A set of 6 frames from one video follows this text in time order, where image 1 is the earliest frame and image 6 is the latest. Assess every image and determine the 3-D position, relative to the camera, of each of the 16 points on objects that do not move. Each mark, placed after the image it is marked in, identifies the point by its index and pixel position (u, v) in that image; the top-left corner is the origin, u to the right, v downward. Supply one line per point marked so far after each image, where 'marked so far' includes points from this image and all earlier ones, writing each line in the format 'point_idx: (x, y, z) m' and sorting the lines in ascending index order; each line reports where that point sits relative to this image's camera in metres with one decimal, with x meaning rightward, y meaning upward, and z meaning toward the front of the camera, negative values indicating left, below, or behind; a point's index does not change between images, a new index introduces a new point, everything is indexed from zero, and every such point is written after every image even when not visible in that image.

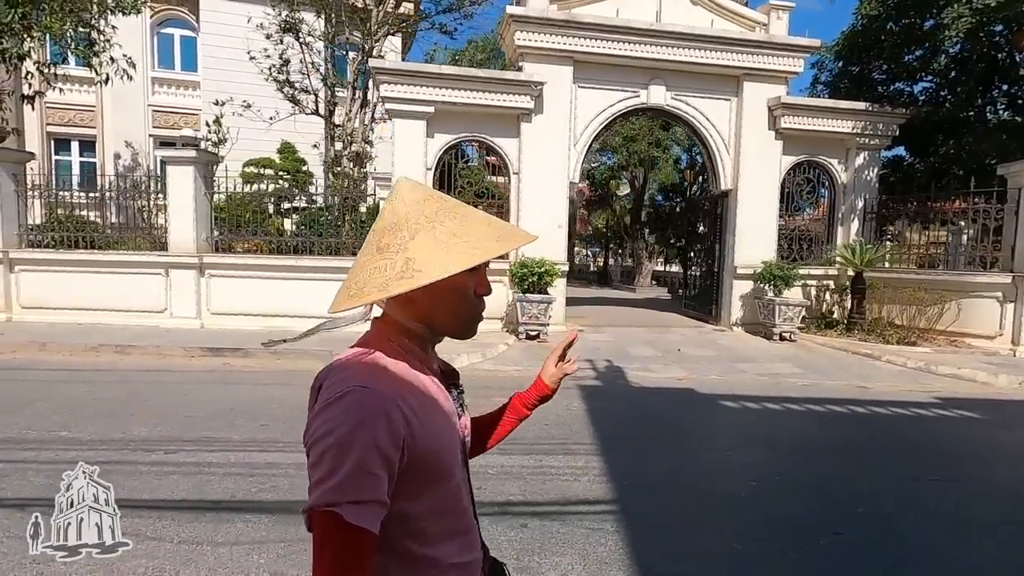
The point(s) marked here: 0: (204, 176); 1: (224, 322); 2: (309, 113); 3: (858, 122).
0: (-5.6, +2.1, +9.8) m
1: (-5.2, -0.6, +9.7) m
2: (-4.2, +3.6, +11.0) m
3: (+6.8, +3.2, +10.4) m
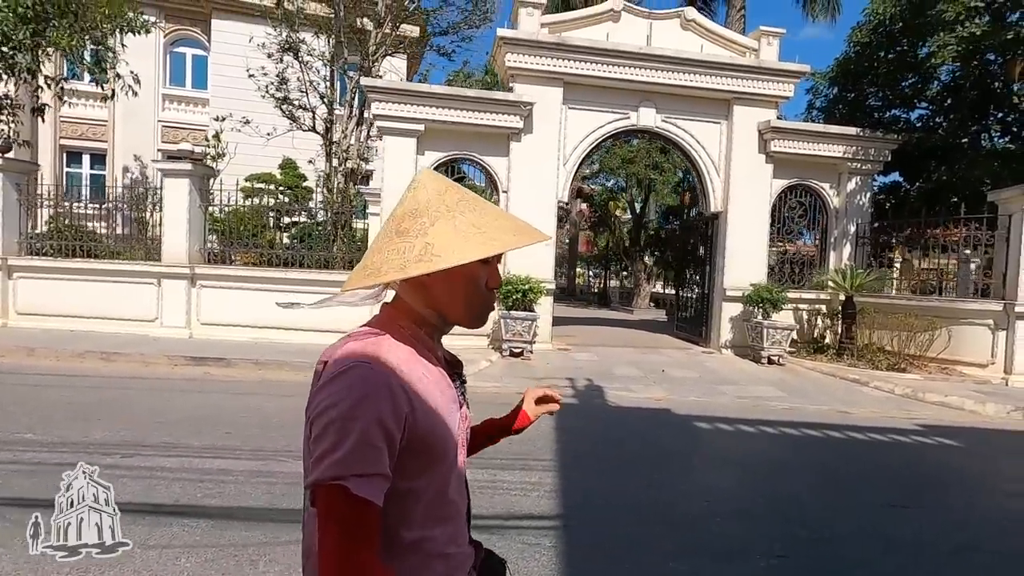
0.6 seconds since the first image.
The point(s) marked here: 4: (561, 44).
0: (-5.8, +1.9, +10.0) m
1: (-5.5, -0.8, +9.8) m
2: (-4.3, +3.3, +11.2) m
3: (+6.6, +2.8, +10.4) m
4: (+0.9, +4.3, +9.5) m
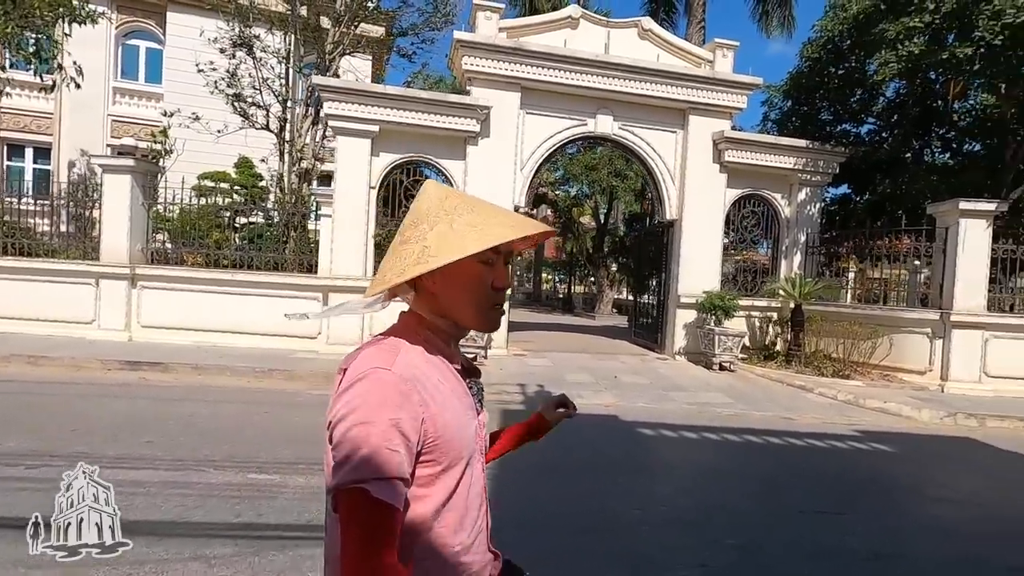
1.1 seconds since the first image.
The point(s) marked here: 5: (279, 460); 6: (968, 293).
0: (-6.6, +1.8, +9.6) m
1: (-6.3, -0.8, +9.4) m
2: (-5.2, +3.3, +10.9) m
3: (+5.8, +2.6, +10.7) m
4: (+0.1, +4.2, +9.5) m
5: (-2.0, -1.5, +4.6) m
6: (+7.6, -0.1, +8.9) m
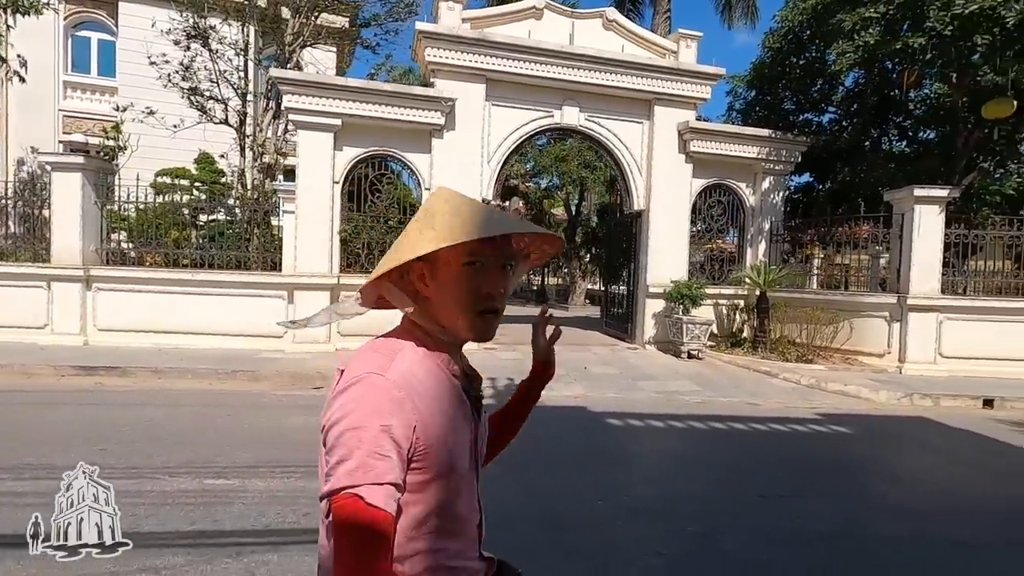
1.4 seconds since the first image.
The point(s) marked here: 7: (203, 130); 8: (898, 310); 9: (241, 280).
0: (-7.2, +1.8, +9.2) m
1: (-6.8, -0.9, +9.1) m
2: (-5.8, +3.3, +10.6) m
3: (+5.1, +2.9, +10.9) m
4: (-0.5, +4.4, +9.4) m
5: (-2.3, -1.5, +4.5) m
6: (+7.0, +0.2, +9.1) m
7: (-8.7, +4.4, +15.0) m
8: (+6.7, -0.4, +9.3) m
9: (-4.7, +0.1, +9.2) m
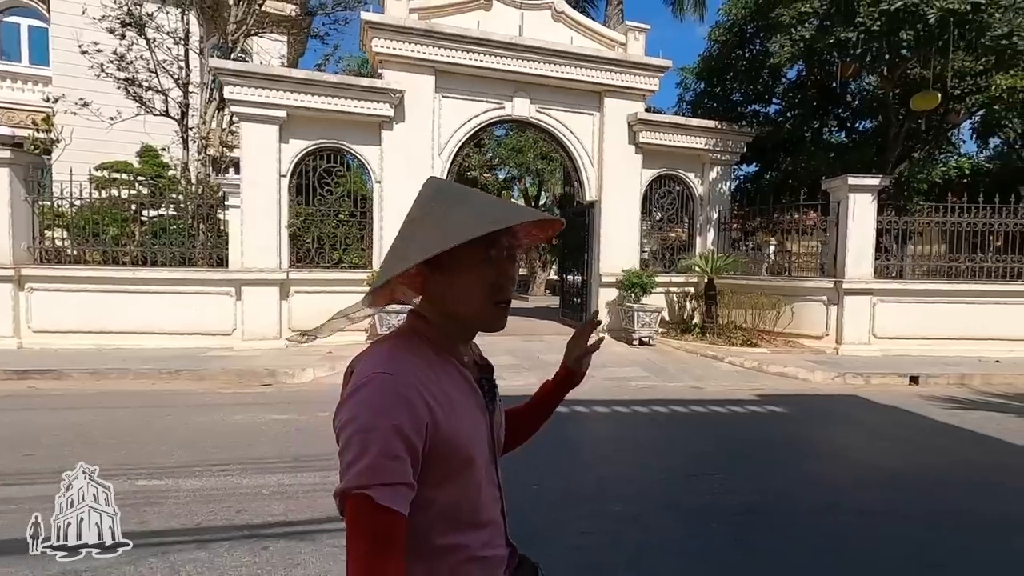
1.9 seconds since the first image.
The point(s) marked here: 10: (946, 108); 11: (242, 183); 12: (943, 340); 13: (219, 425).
0: (-8.1, +1.8, +8.8) m
1: (-7.6, -0.9, +8.7) m
2: (-6.8, +3.3, +10.2) m
3: (+4.1, +3.1, +11.1) m
4: (-1.4, +4.5, +9.3) m
5: (-2.8, -1.5, +4.4) m
6: (+6.2, +0.5, +9.6) m
7: (-9.9, +4.5, +14.5) m
8: (+5.9, -0.1, +9.7) m
9: (-5.5, +0.2, +9.0) m
10: (+8.8, +3.7, +10.8) m
11: (-4.5, +1.8, +8.9) m
12: (+8.0, -1.0, +9.9) m
13: (-3.1, -1.4, +5.6) m
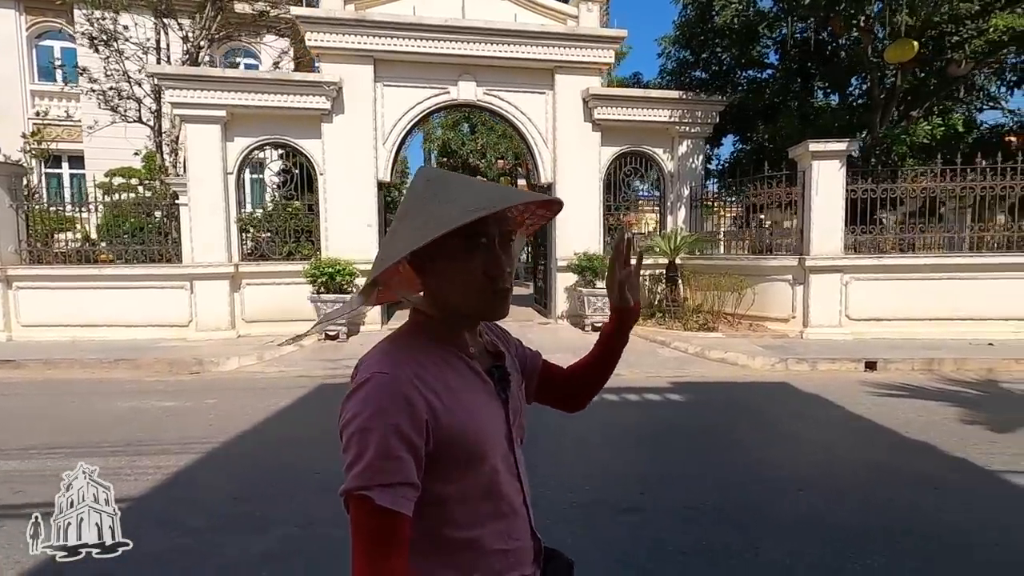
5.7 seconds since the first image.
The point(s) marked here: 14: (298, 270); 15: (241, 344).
0: (-9.2, +1.8, +9.7) m
1: (-8.7, -0.8, +9.6) m
2: (-7.8, +3.4, +10.9) m
3: (+3.2, +3.5, +10.5) m
4: (-2.6, +4.7, +9.3) m
5: (-4.4, -1.4, +4.8) m
6: (+5.1, +0.8, +8.7) m
7: (-10.3, +4.6, +15.5) m
8: (+4.9, +0.3, +8.9) m
9: (-6.5, +0.3, +9.6) m
10: (+7.8, +4.1, +9.5) m
11: (-5.6, +1.9, +9.3) m
12: (+7.0, -0.5, +8.8) m
13: (-4.5, -1.4, +6.0) m
14: (-3.9, +0.3, +9.7) m
15: (-4.5, -0.9, +8.9) m
